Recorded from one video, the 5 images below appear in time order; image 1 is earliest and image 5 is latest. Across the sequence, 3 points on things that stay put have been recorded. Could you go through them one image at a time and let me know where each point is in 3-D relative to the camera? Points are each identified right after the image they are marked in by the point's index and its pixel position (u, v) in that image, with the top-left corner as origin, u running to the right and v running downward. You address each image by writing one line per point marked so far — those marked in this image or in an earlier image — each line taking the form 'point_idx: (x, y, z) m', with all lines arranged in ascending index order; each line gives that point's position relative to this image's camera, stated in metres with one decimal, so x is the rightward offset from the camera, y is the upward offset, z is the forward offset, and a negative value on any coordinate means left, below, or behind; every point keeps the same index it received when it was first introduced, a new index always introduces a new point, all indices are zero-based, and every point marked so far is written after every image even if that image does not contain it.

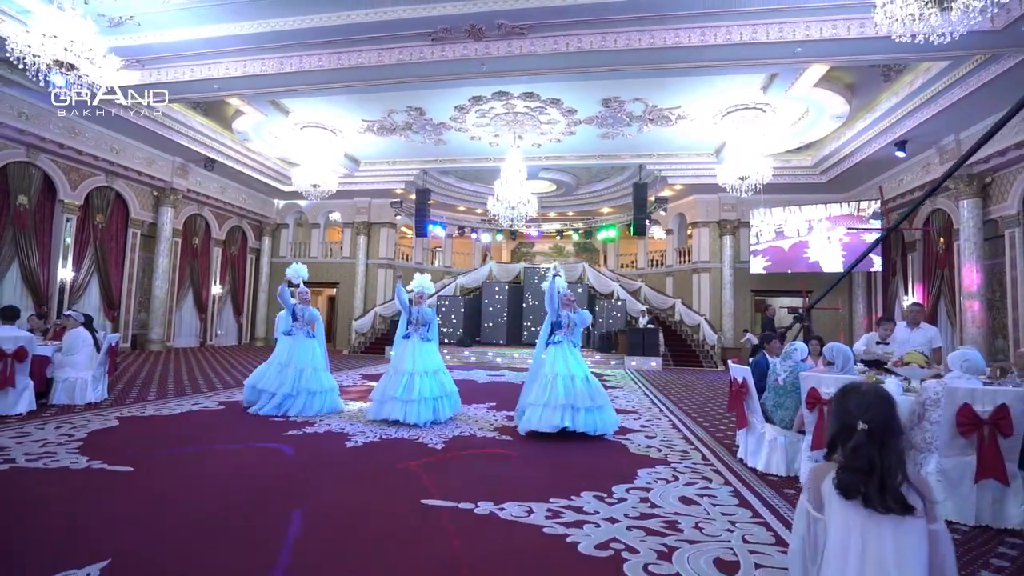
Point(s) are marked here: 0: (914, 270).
0: (+8.0, +0.4, +10.3) m
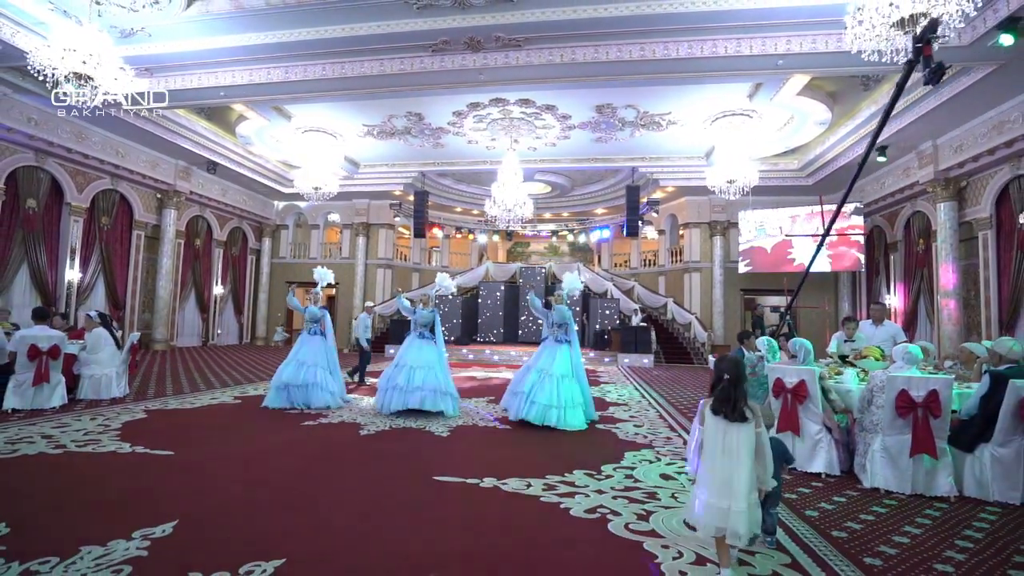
0: (+8.0, +0.4, +10.7) m
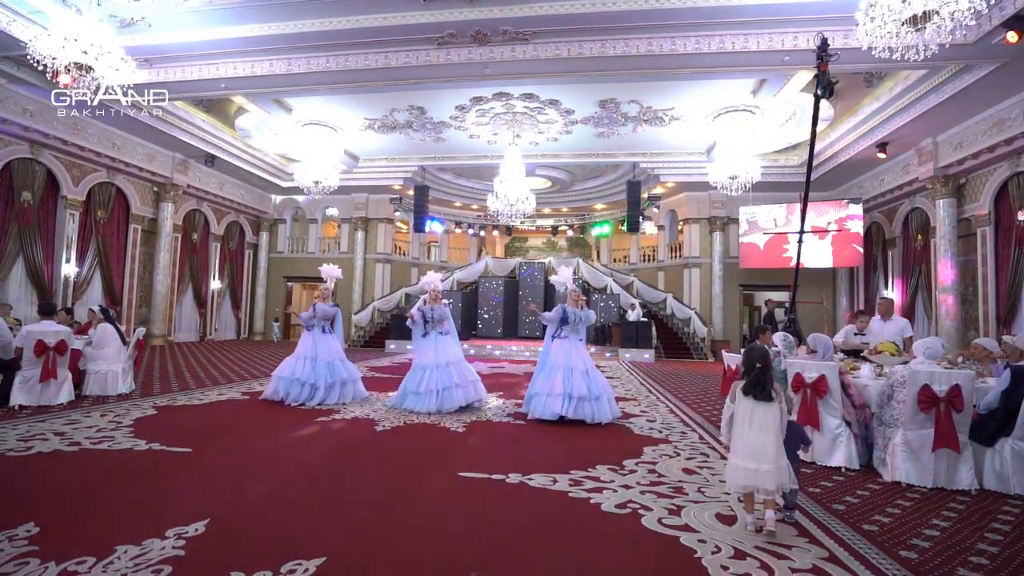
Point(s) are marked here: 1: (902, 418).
0: (+8.0, +0.5, +10.8) m
1: (+2.1, -0.7, +2.8) m
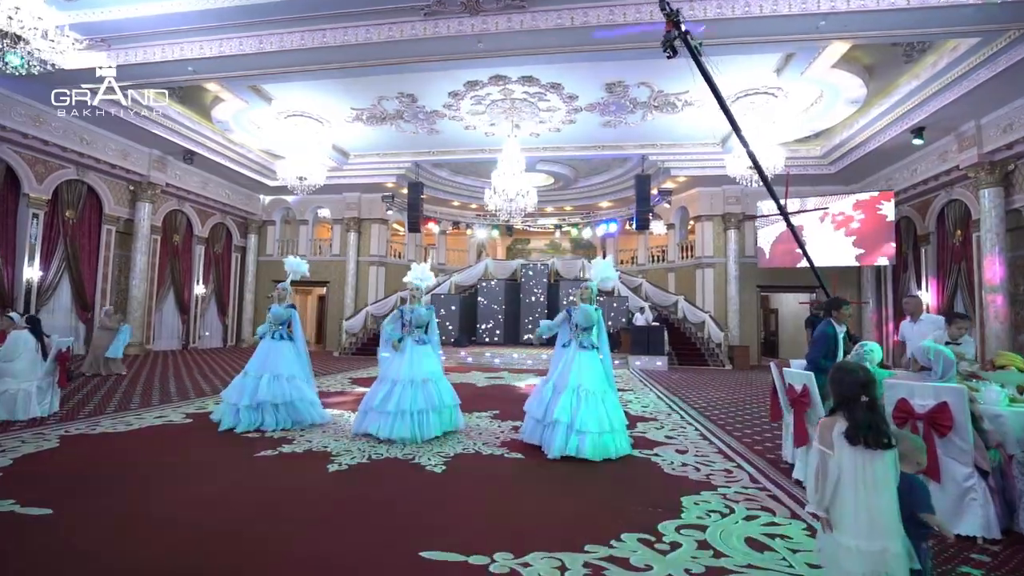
0: (+8.0, +0.5, +9.9) m
1: (+2.1, -0.7, +1.9) m
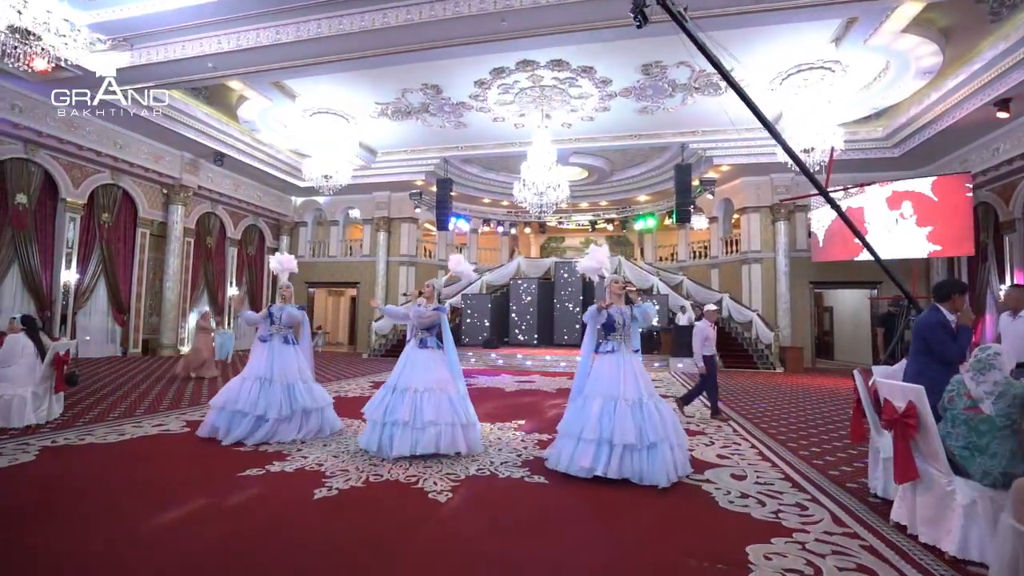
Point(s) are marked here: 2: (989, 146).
0: (+8.6, +0.6, +8.8) m
1: (+2.1, -0.6, +1.3) m
2: (+8.1, +2.4, +8.7) m
